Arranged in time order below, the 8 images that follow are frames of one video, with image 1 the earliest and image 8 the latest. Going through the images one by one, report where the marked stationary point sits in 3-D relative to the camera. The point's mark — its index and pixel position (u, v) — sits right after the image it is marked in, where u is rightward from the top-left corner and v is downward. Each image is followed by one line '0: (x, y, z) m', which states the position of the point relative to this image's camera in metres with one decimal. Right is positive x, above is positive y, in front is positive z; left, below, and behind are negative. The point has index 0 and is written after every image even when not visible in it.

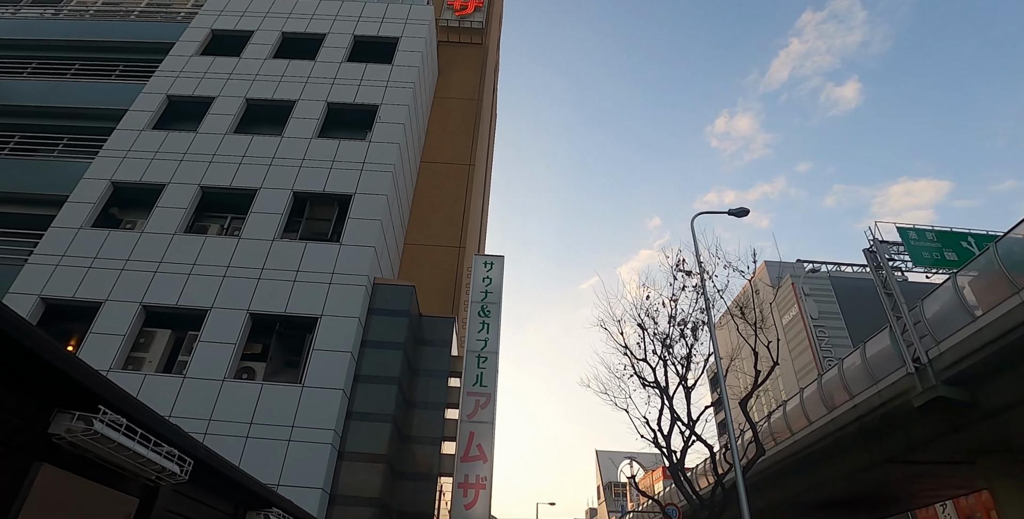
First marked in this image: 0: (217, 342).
0: (-8.0, -2.2, +14.7) m
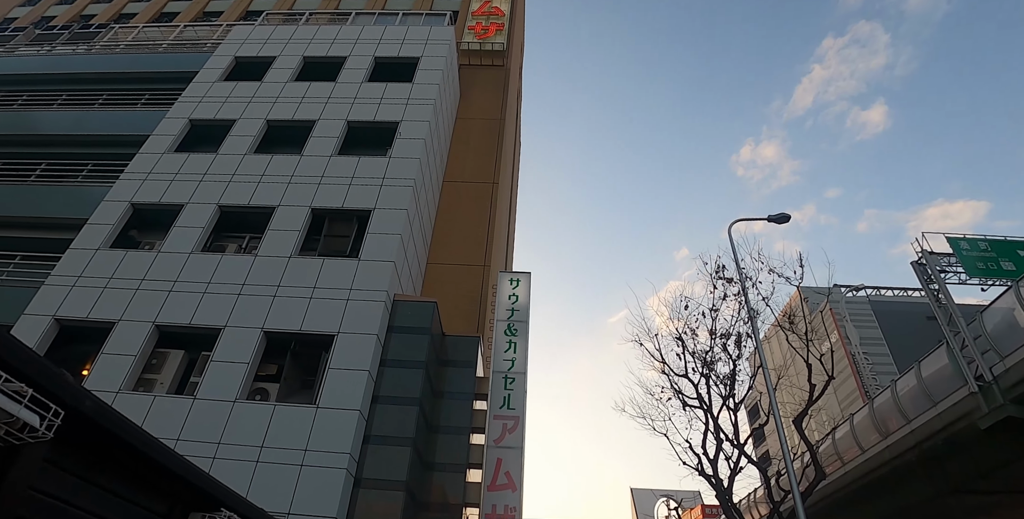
0: (-7.3, -2.6, +14.0) m
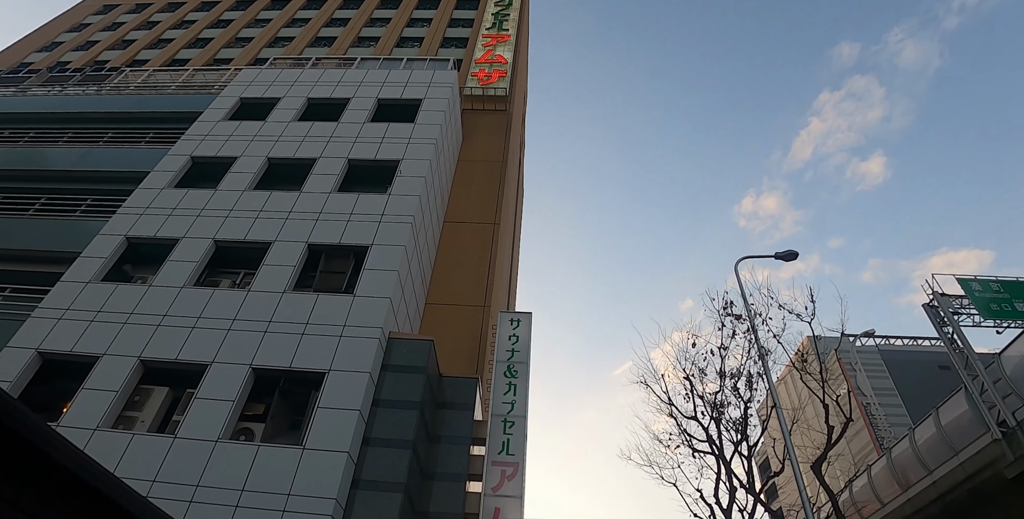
0: (-7.3, -3.5, +13.4) m
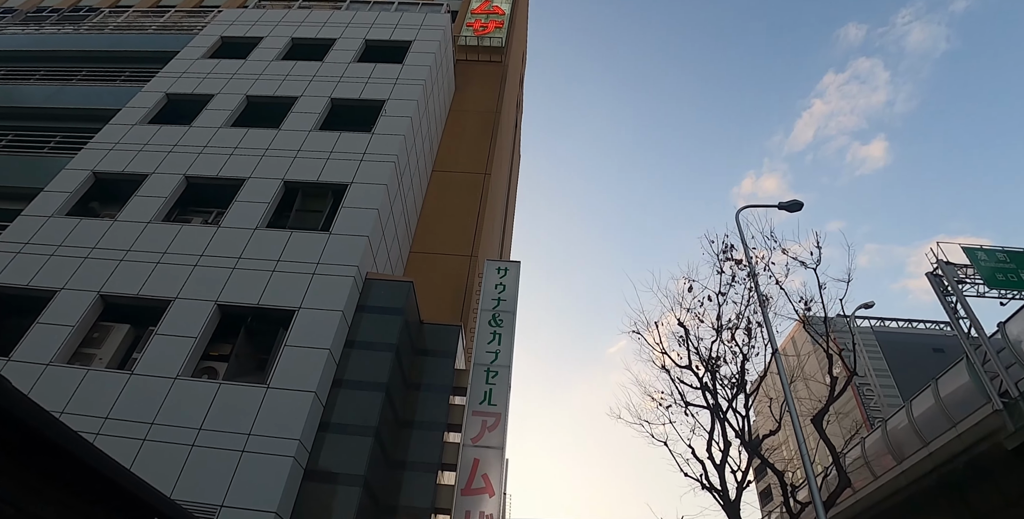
0: (-7.7, -1.8, +12.5) m
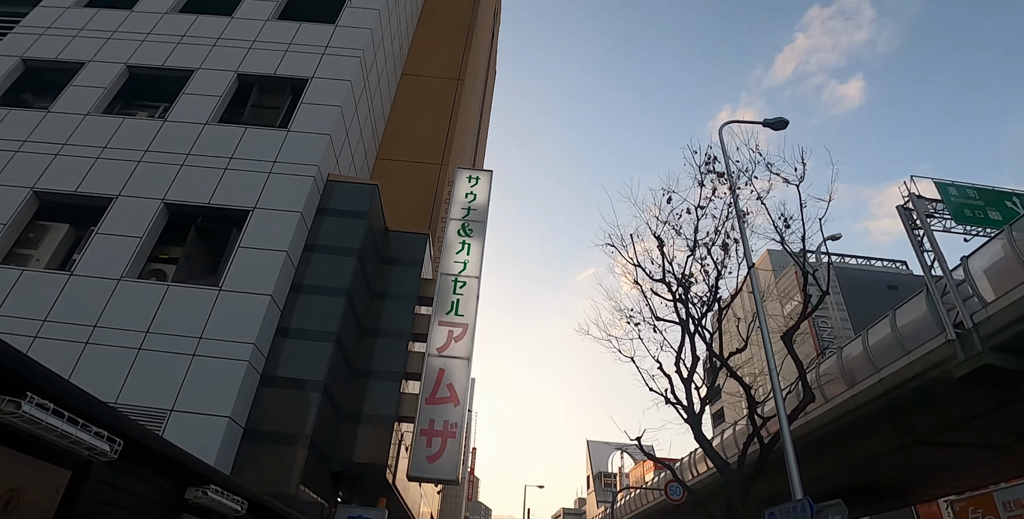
0: (-8.3, +0.5, +11.5) m
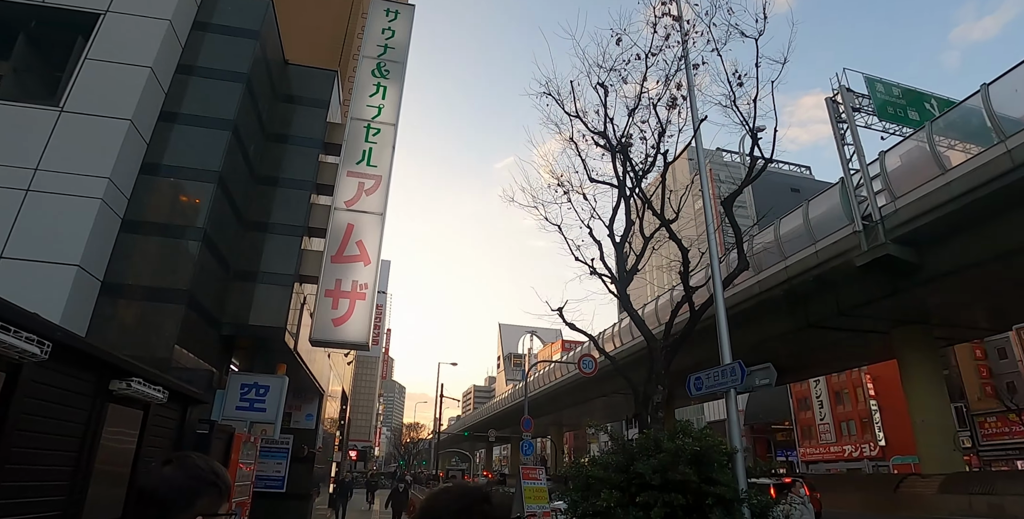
0: (-9.5, +3.6, +8.5) m
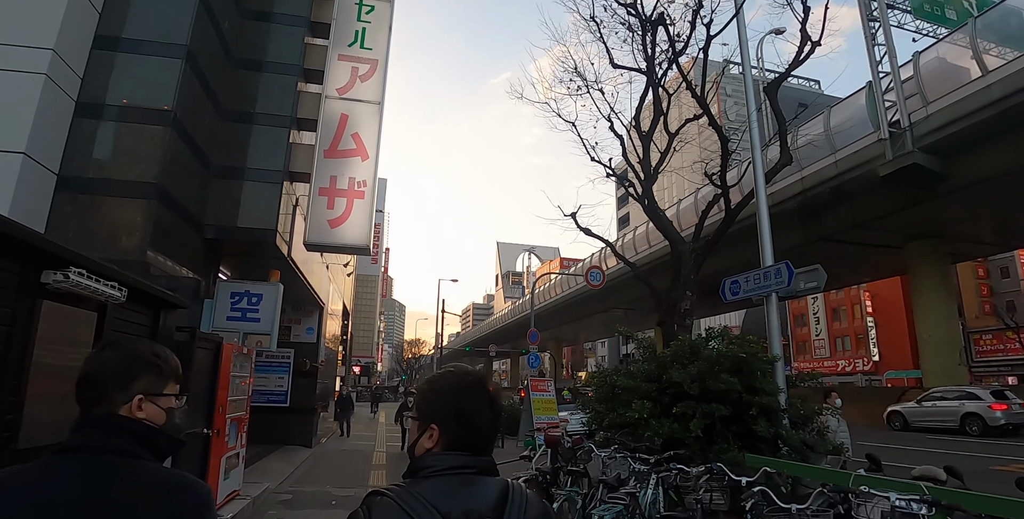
0: (-9.3, +5.0, +6.9) m
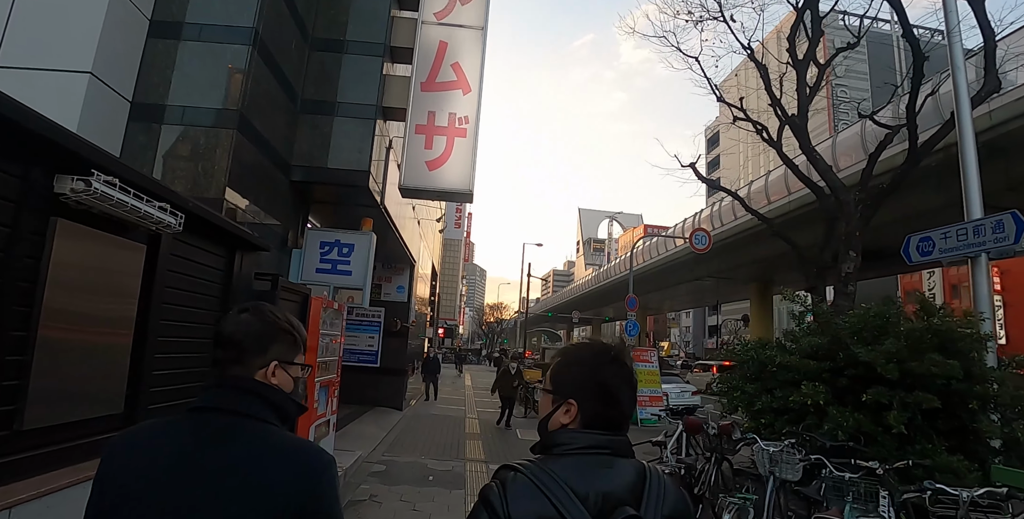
0: (-7.8, +5.7, +6.7) m
